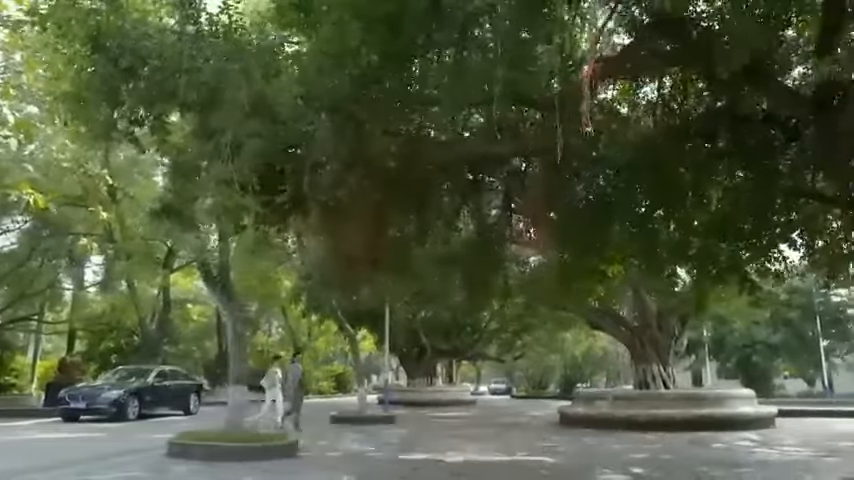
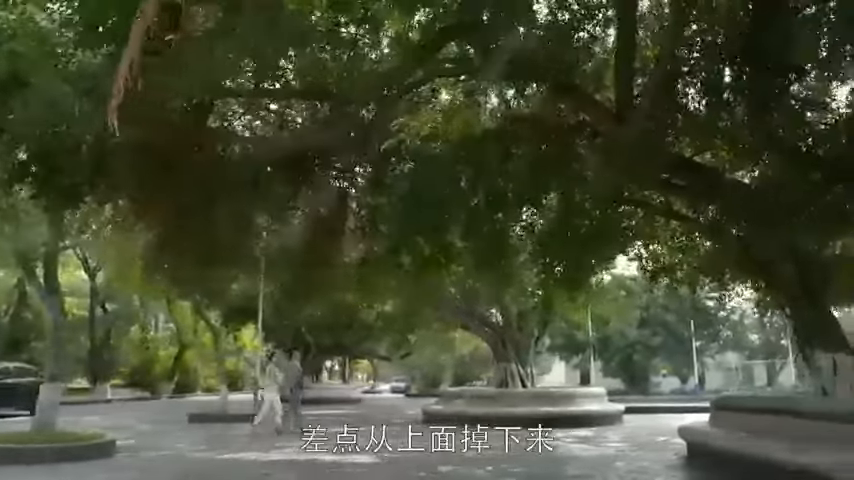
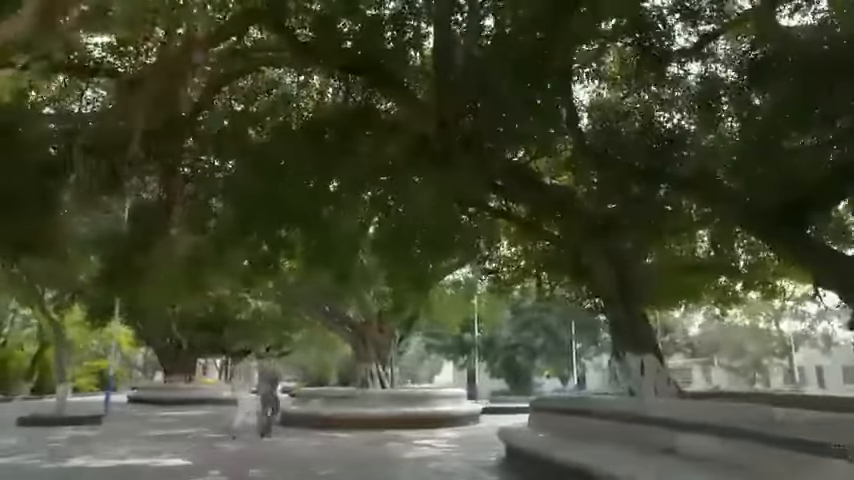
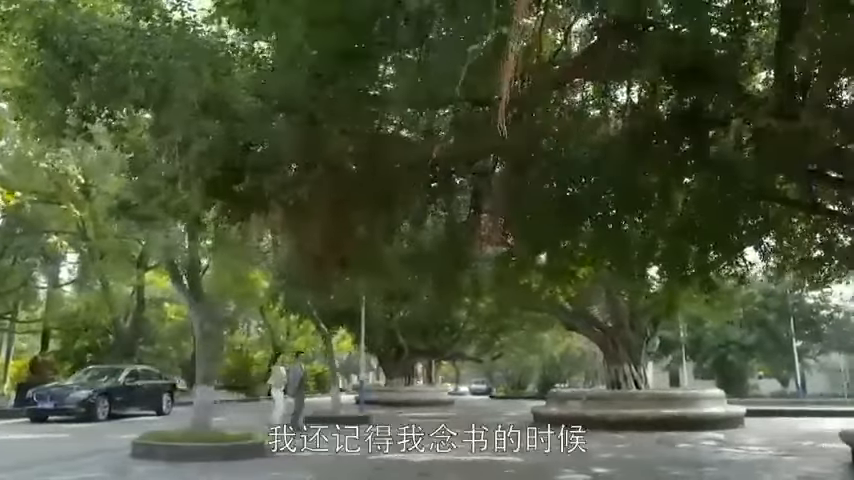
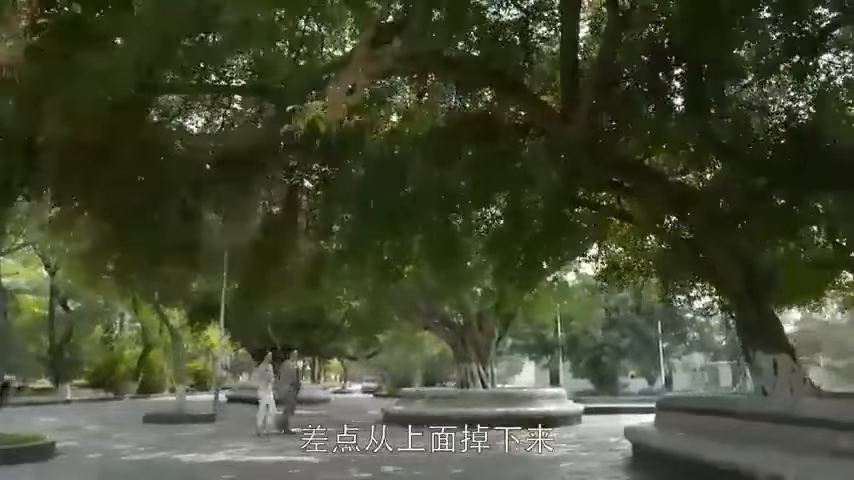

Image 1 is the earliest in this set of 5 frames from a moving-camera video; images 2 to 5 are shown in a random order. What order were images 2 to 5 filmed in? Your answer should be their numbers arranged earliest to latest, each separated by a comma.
4, 2, 5, 3
